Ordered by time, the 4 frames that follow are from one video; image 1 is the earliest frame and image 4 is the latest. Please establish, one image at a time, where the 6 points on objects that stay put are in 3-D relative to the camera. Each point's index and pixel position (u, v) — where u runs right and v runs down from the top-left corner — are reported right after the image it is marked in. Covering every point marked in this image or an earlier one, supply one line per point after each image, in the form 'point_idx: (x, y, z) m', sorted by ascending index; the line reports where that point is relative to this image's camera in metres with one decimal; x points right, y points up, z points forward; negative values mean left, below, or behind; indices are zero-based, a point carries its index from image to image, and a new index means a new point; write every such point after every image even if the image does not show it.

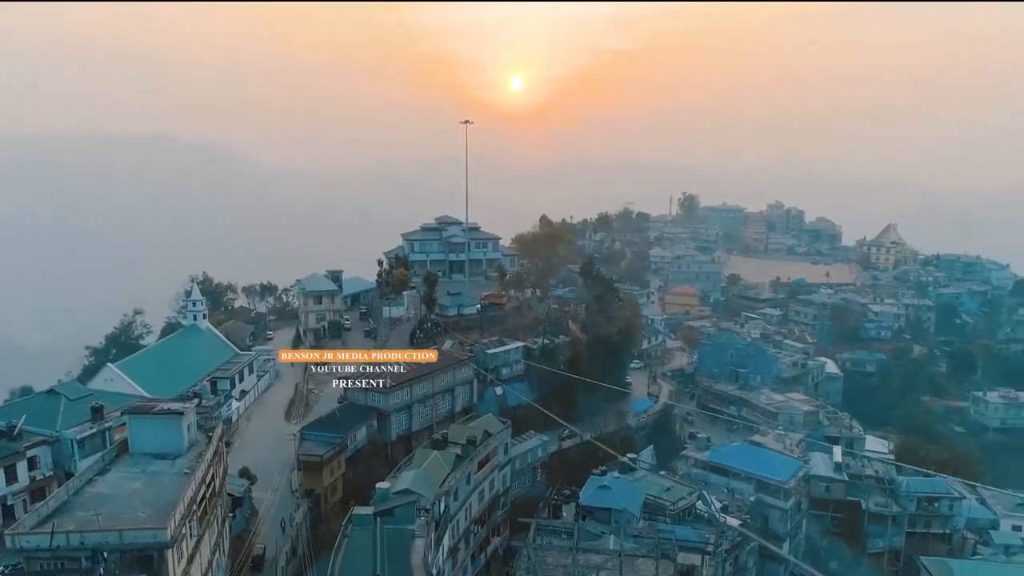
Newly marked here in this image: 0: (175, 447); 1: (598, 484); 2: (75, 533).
0: (-5.1, -2.4, +10.9) m
1: (+1.8, -4.1, +15.1) m
2: (-5.1, -2.8, +8.3) m
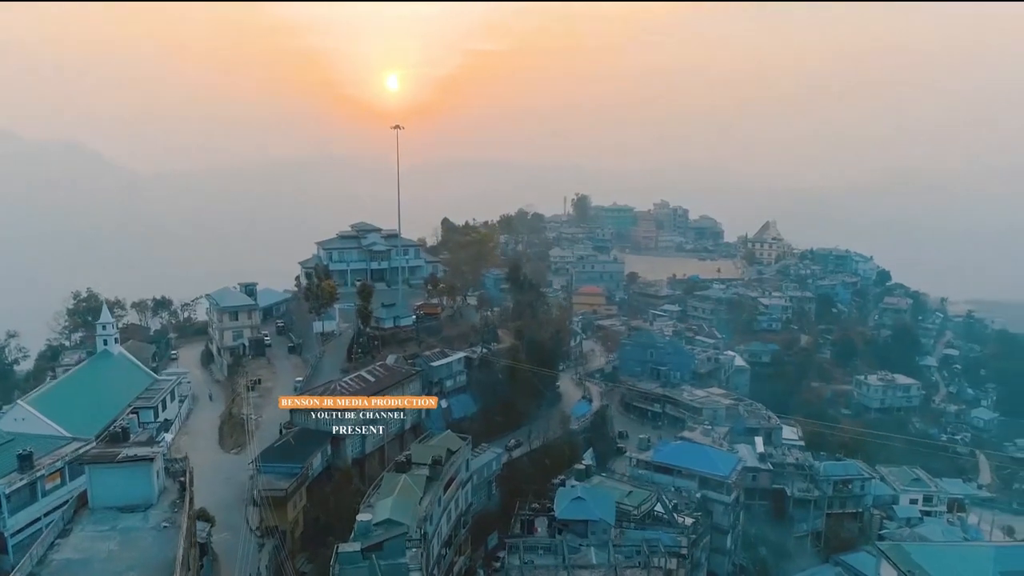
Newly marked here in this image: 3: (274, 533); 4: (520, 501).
0: (-5.0, -2.8, +9.7) m
1: (+1.2, -4.4, +15.0) m
2: (-4.5, -3.2, +7.2) m
3: (-4.4, -4.5, +13.2) m
4: (+0.2, -5.7, +18.9) m
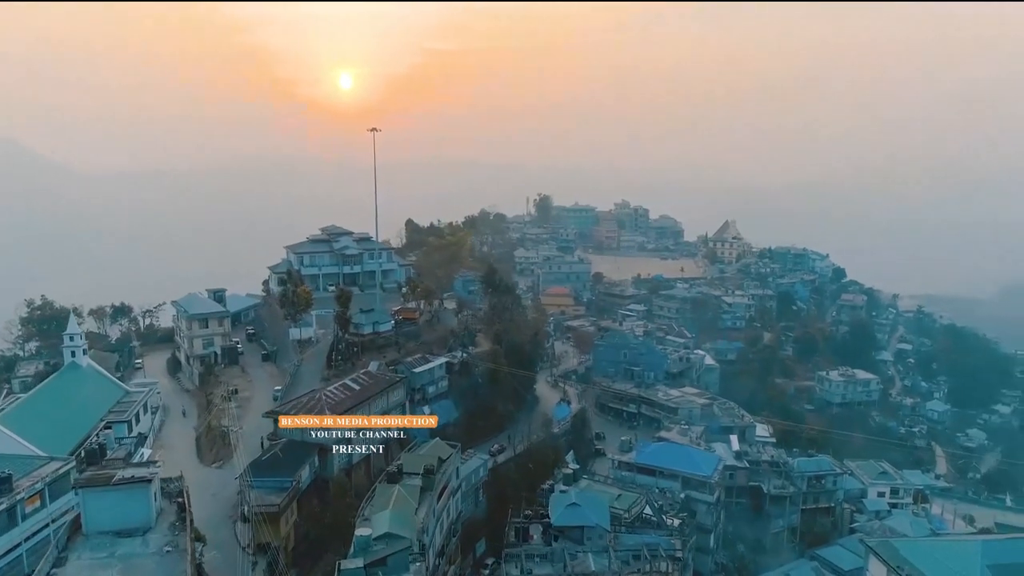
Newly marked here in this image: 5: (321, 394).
0: (-4.8, -3.0, +9.3) m
1: (+1.1, -4.5, +14.9) m
2: (-4.2, -3.4, +6.8) m
3: (-4.4, -4.7, +12.8) m
4: (-0.1, -5.8, +18.8) m
5: (-4.5, -2.5, +16.8) m
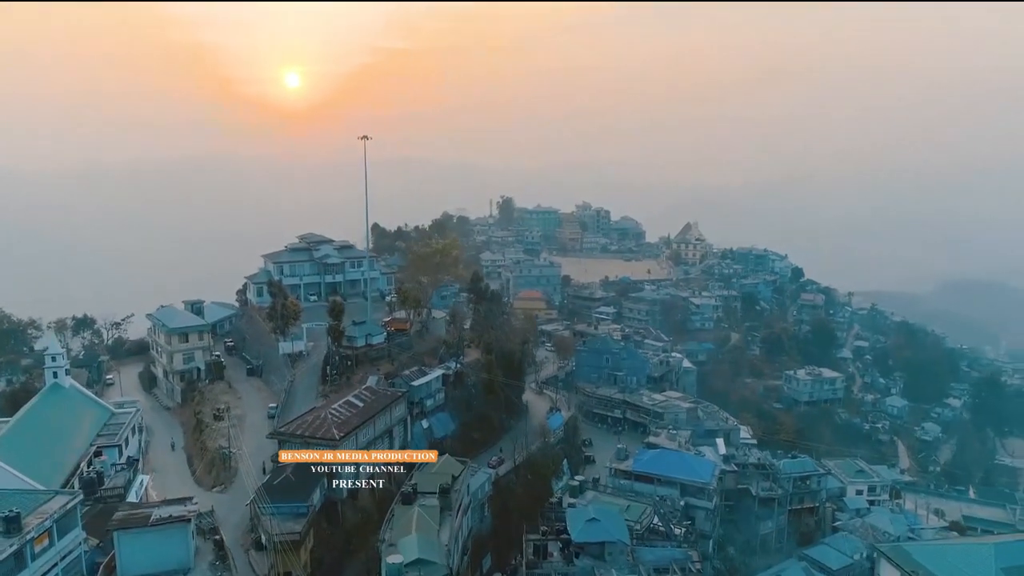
0: (-4.1, -3.4, +8.8) m
1: (+1.5, -4.7, +14.8) m
2: (-3.3, -3.8, +6.3) m
3: (-3.9, -5.0, +12.3) m
4: (0.0, -6.1, +18.6) m
5: (-4.3, -2.8, +16.3) m
